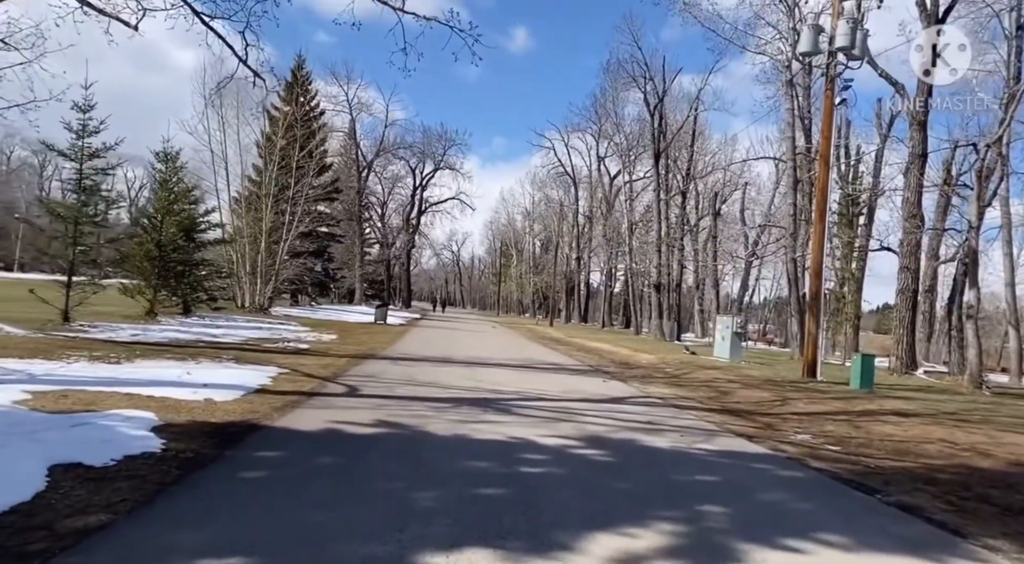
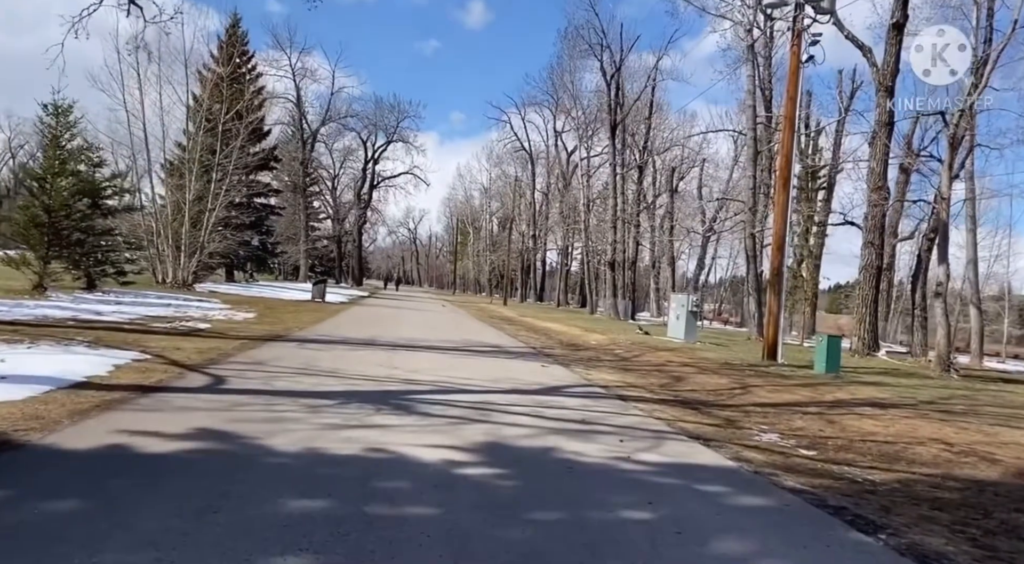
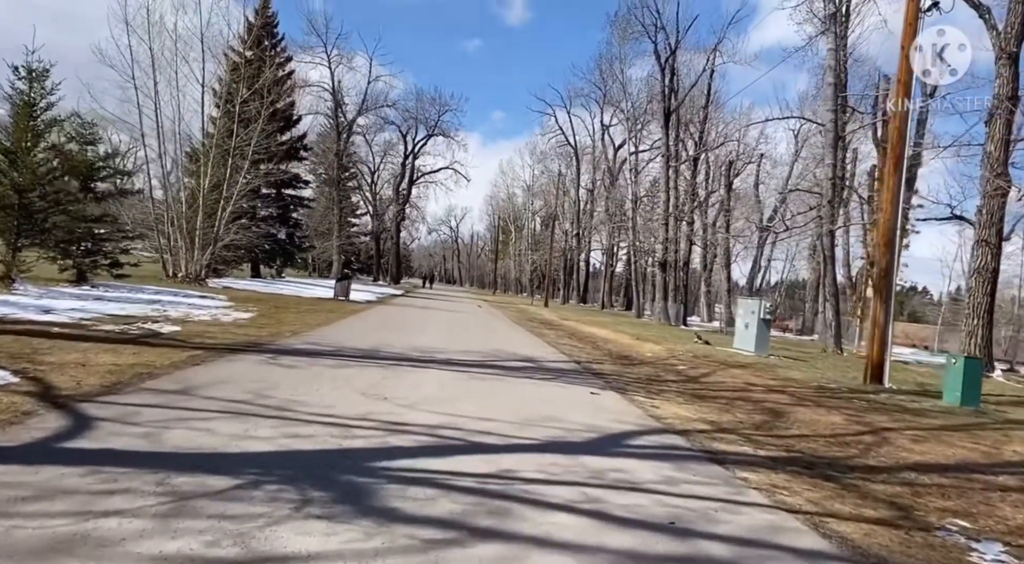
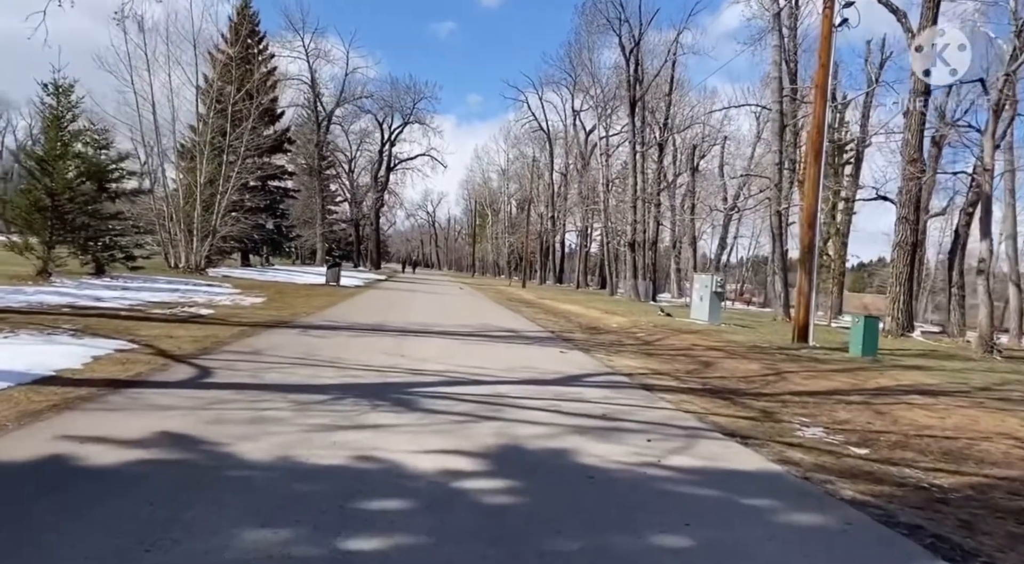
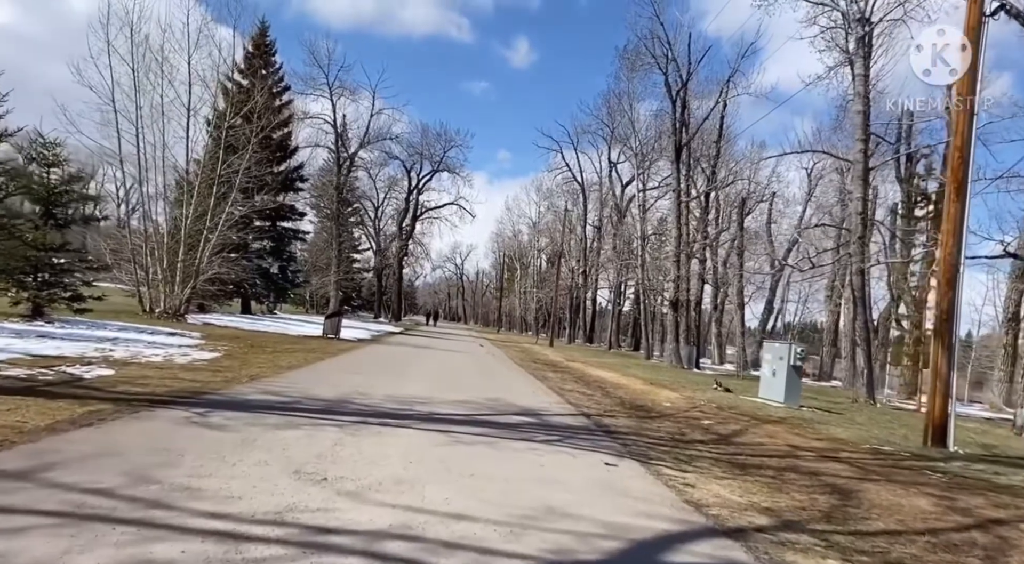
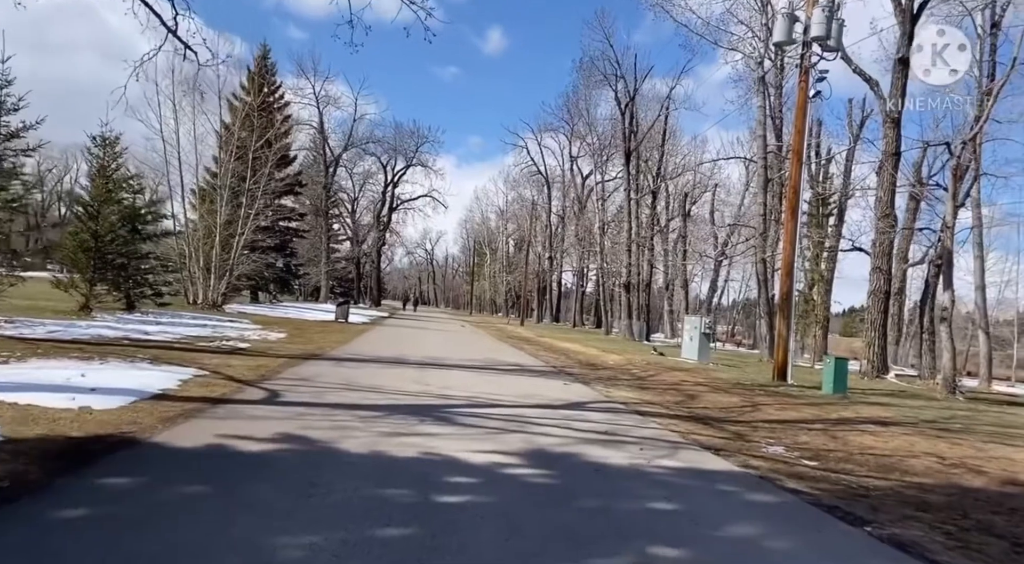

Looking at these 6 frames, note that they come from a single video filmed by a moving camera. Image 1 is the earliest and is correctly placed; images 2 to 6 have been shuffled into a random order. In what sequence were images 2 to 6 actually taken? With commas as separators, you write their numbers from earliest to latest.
6, 2, 4, 3, 5
